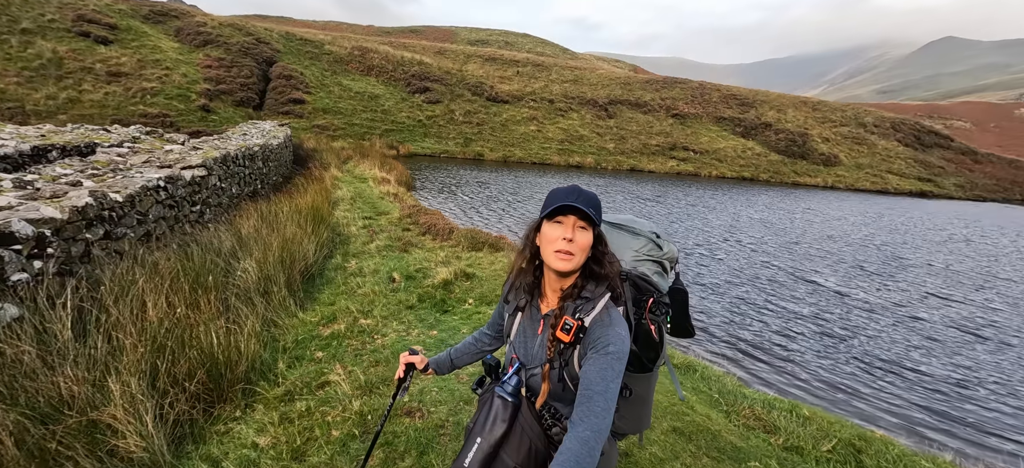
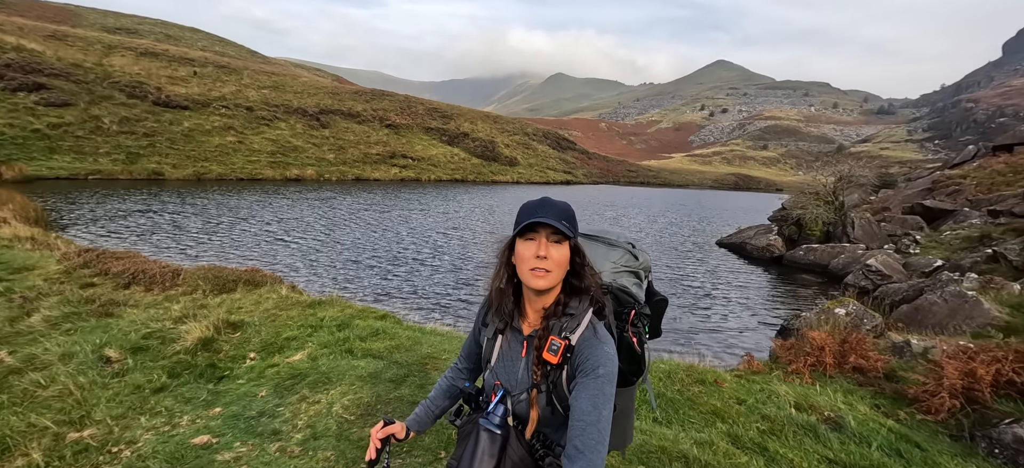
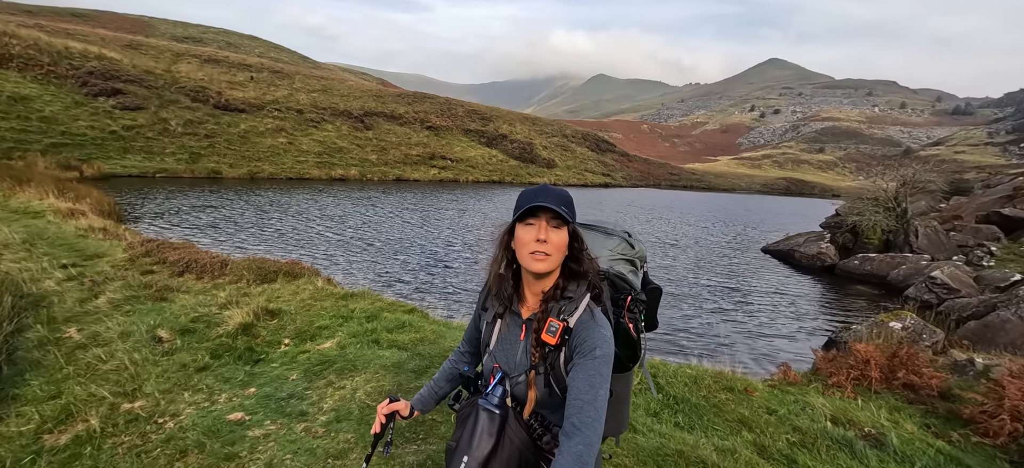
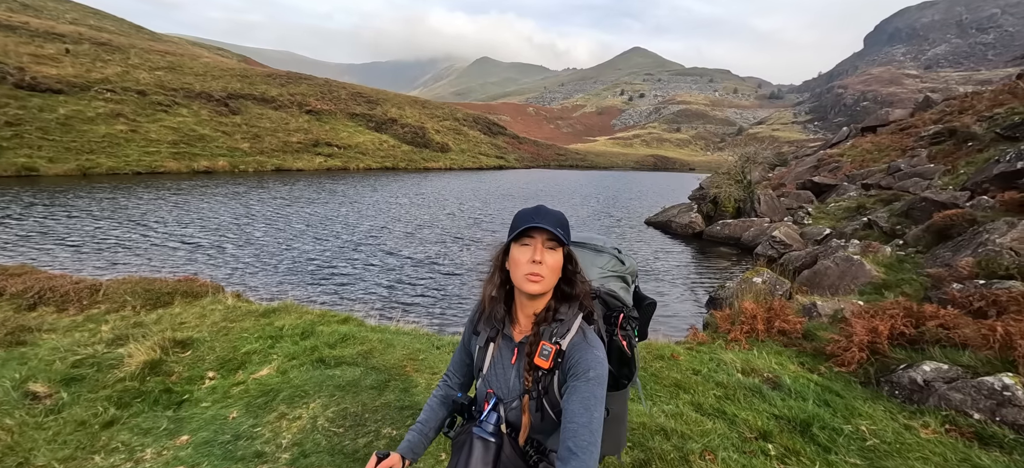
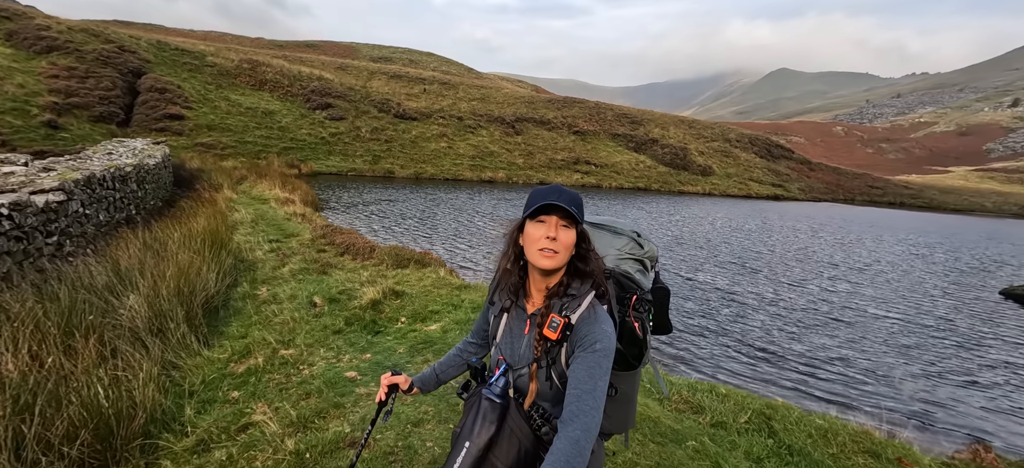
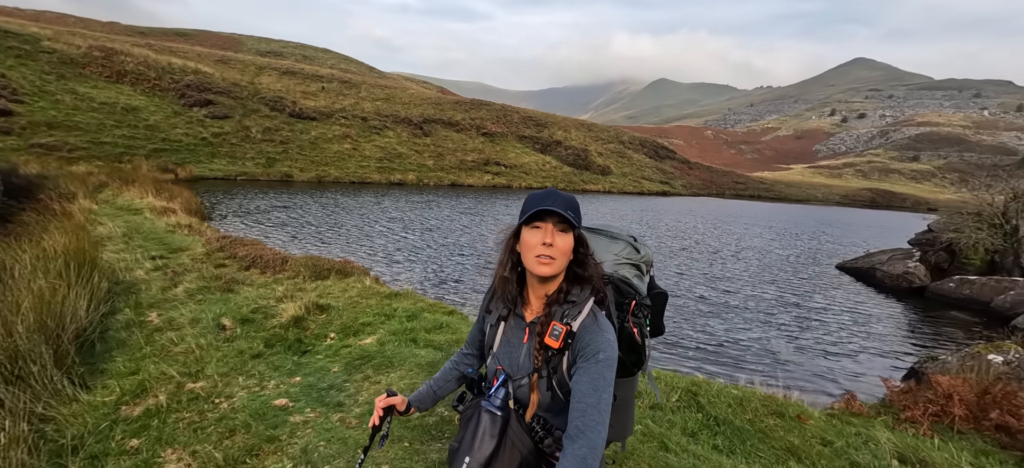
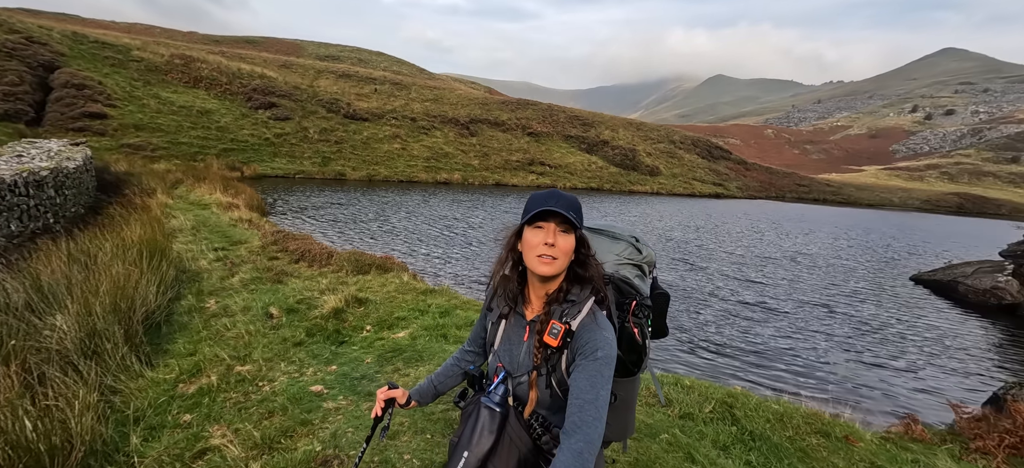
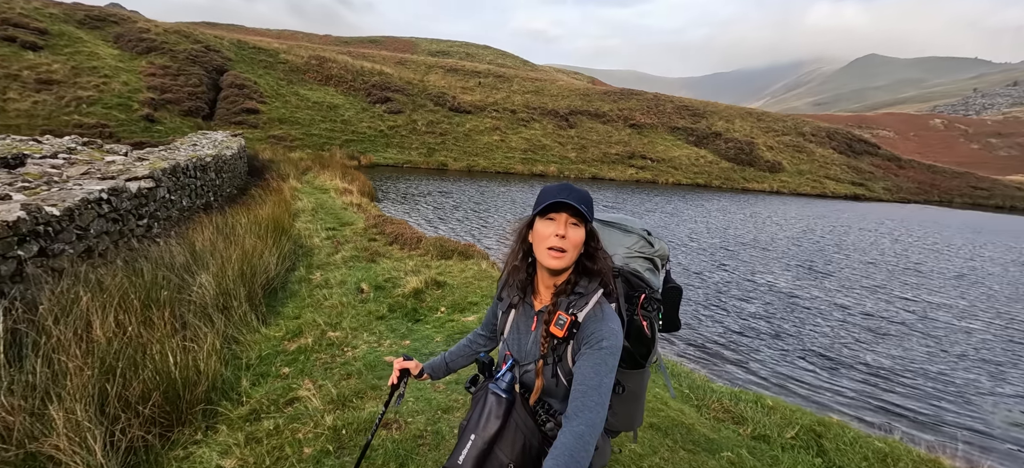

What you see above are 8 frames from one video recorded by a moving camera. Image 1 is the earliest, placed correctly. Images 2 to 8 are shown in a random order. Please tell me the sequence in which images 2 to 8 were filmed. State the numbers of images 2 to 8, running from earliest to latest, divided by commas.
8, 5, 7, 6, 3, 2, 4
